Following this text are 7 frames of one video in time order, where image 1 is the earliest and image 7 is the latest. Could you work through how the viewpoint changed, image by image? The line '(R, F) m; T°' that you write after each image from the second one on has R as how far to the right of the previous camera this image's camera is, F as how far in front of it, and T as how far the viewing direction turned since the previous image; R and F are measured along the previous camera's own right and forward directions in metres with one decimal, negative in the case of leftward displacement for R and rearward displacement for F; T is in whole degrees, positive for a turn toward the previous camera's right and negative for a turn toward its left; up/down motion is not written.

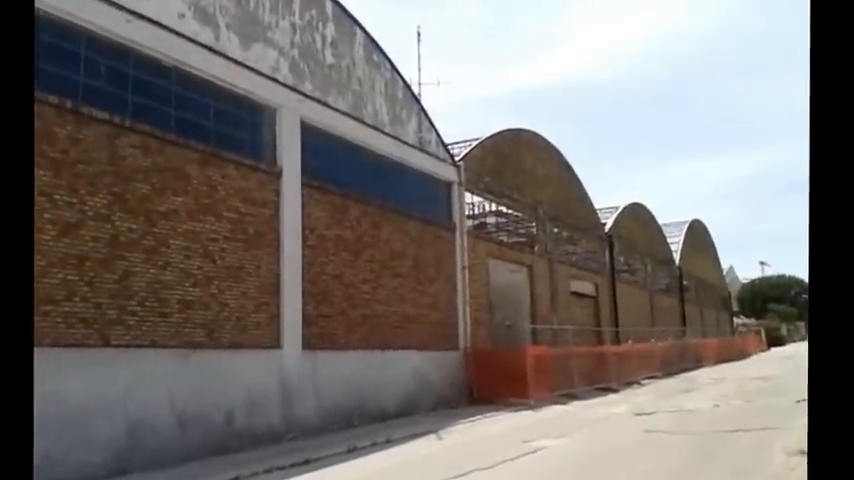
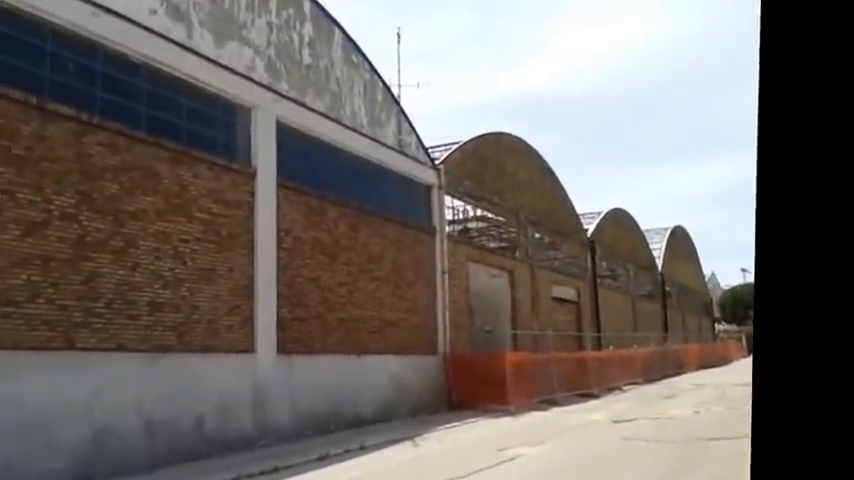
(+0.1, +0.2) m; +1°
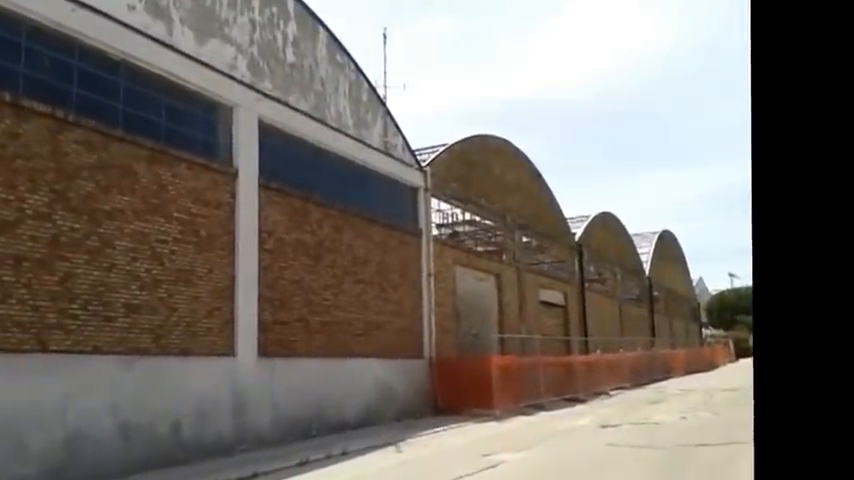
(+0.1, +0.2) m; +1°
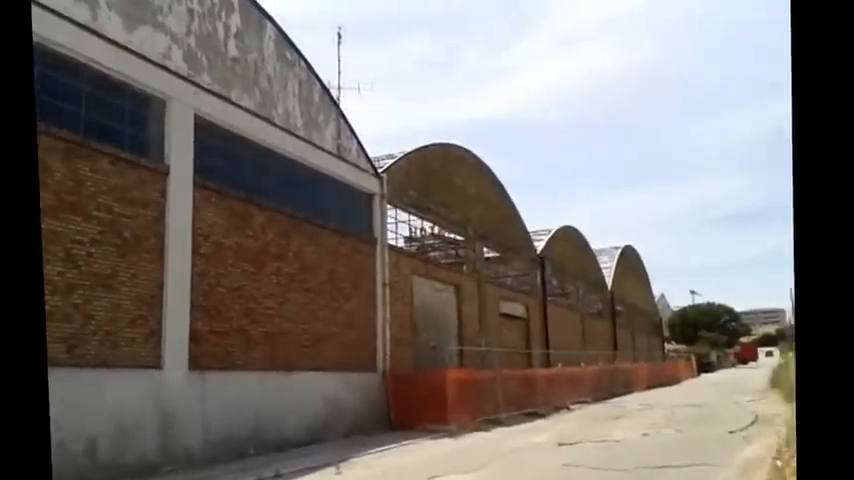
(+0.3, +0.9) m; +2°
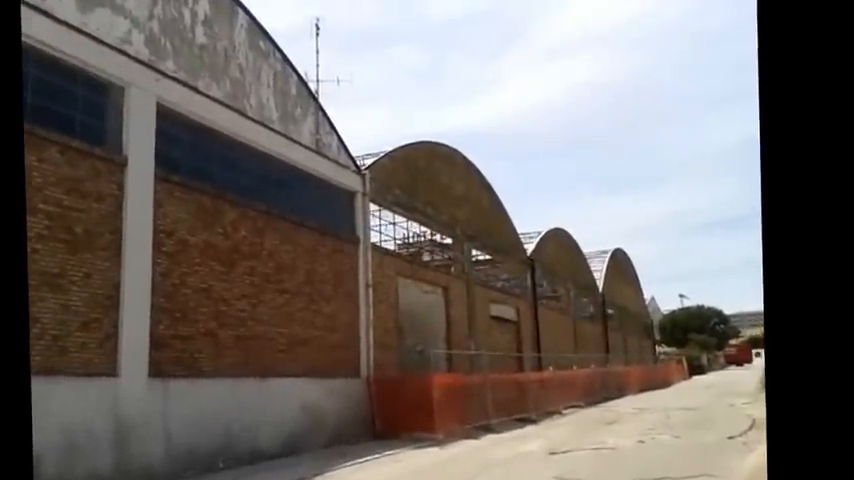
(+0.2, +1.0) m; +1°
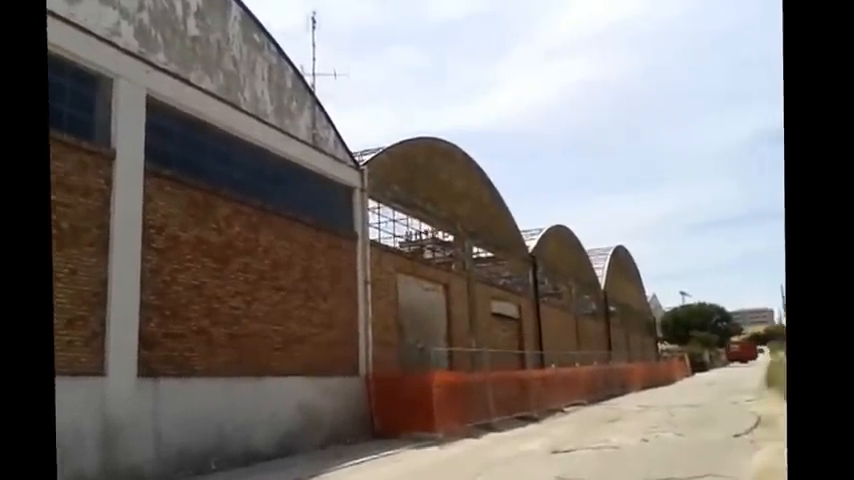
(+0.1, +0.4) m; 0°
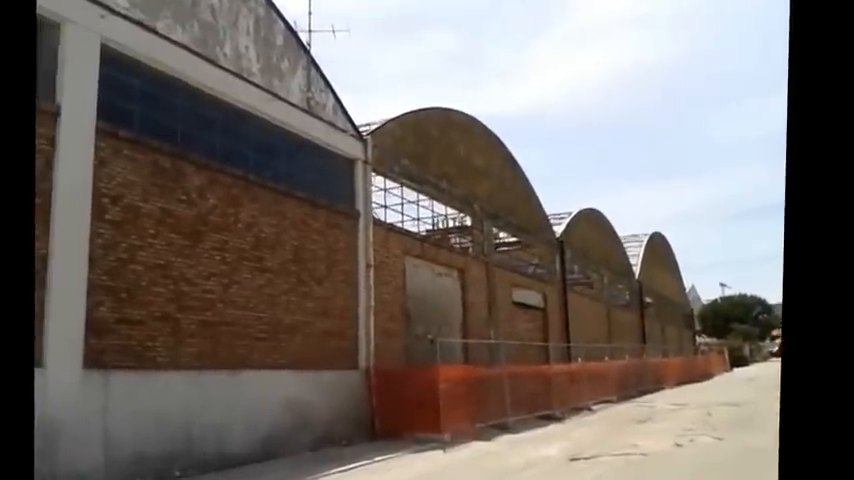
(+0.5, +2.0) m; -2°
